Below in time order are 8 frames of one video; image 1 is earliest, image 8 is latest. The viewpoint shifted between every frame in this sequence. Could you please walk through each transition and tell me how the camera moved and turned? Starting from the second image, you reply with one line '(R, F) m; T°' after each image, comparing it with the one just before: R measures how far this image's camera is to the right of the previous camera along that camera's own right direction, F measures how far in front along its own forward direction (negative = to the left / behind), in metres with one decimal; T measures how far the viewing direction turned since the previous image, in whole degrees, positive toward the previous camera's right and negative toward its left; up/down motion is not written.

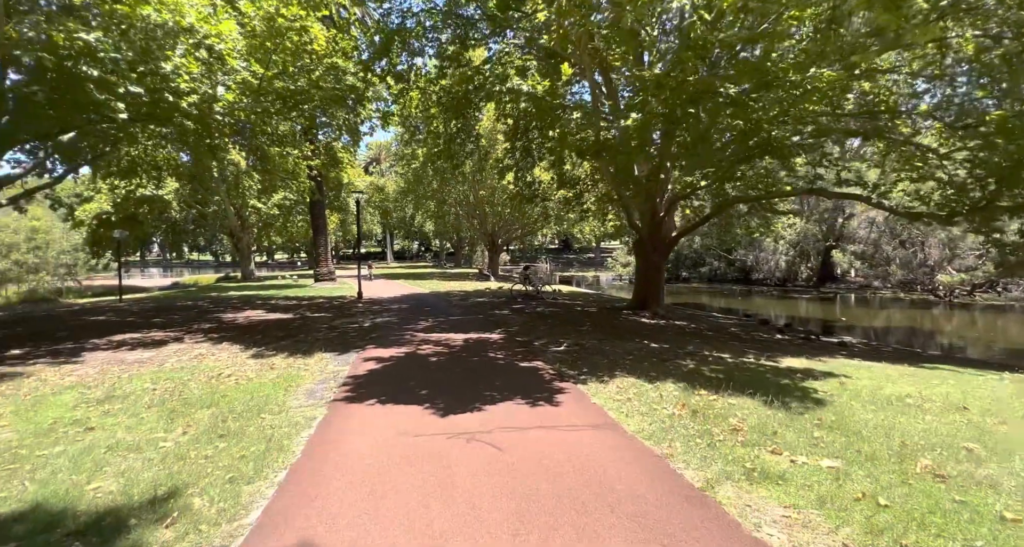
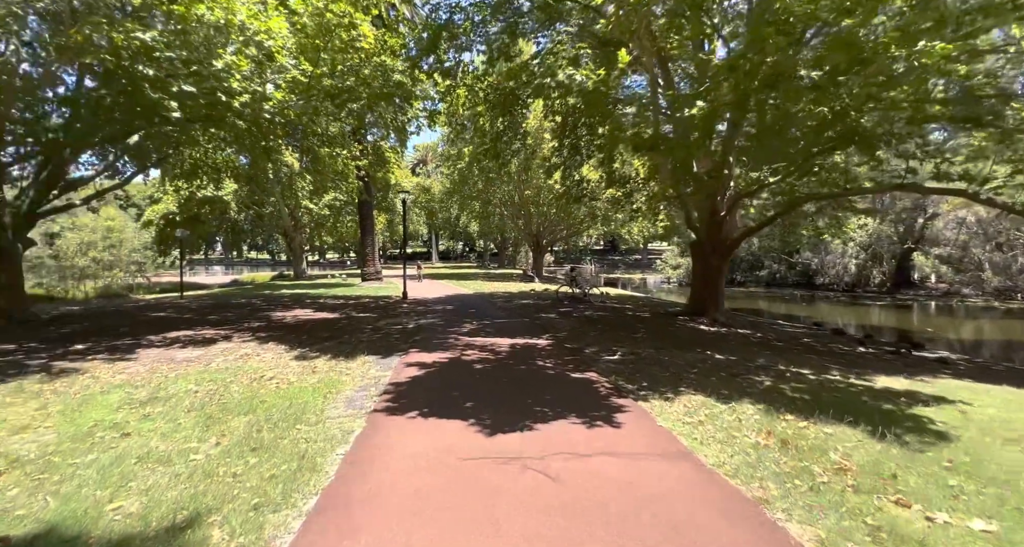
(-0.1, +0.5) m; -5°
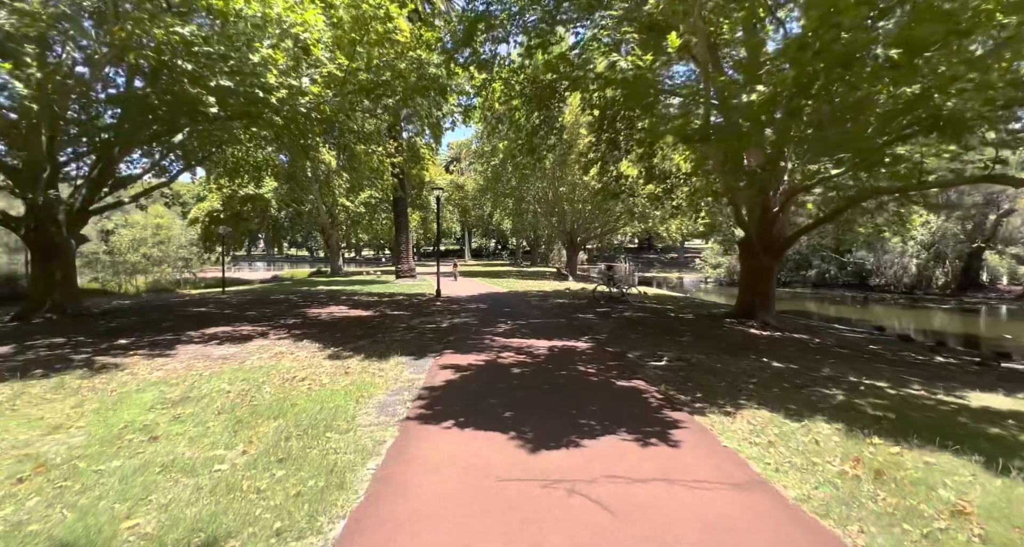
(-0.1, +0.4) m; -4°
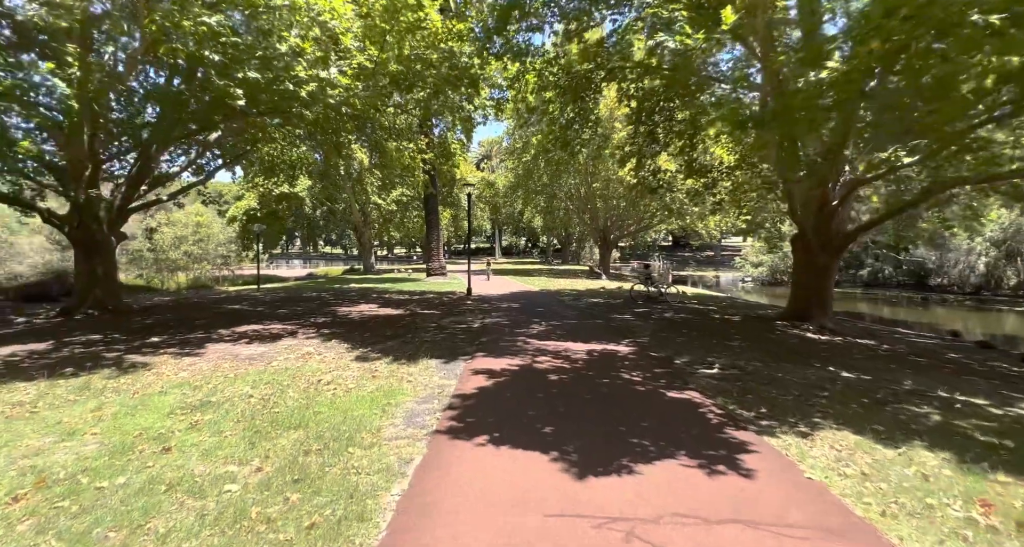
(-0.1, +0.5) m; -4°
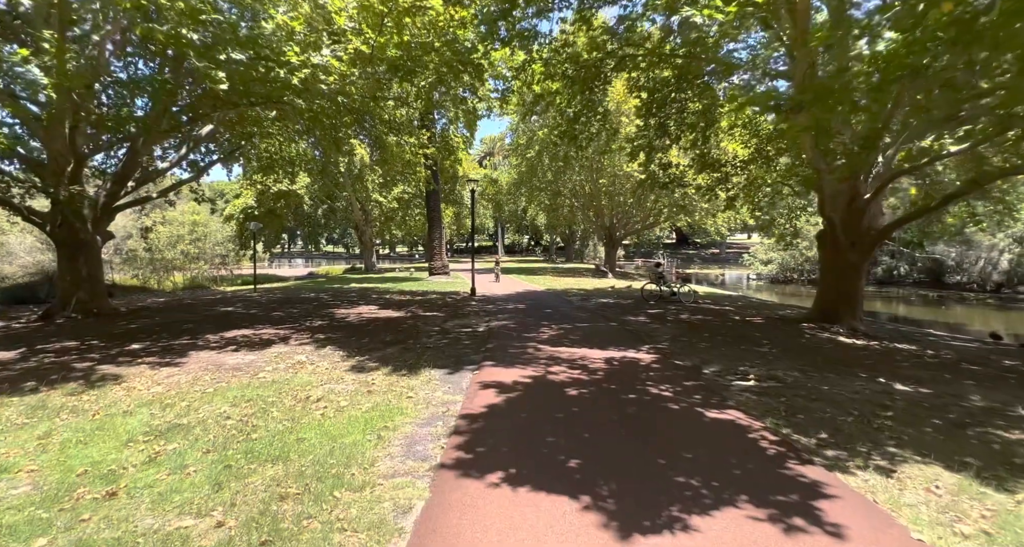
(-0.1, +0.7) m; 0°
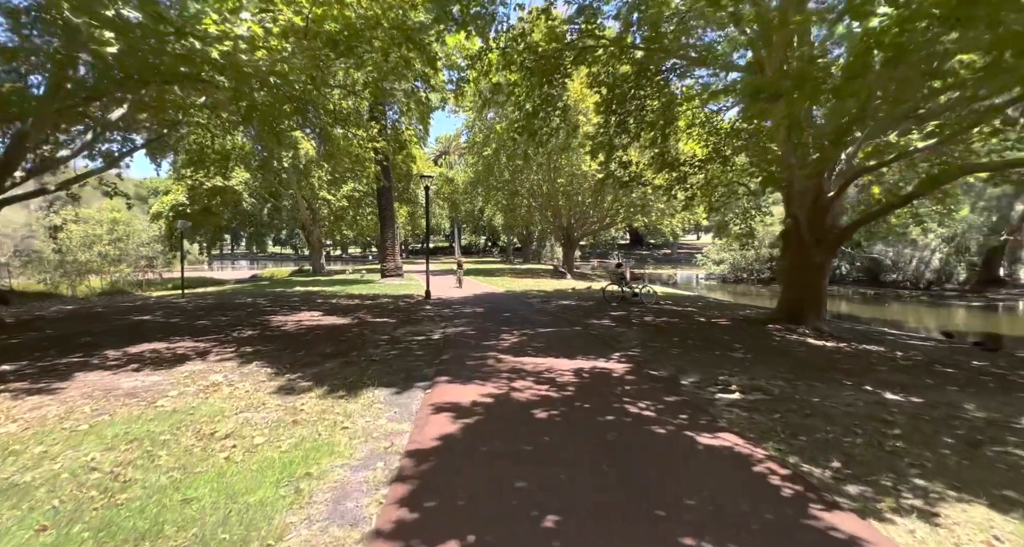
(0.0, +0.8) m; +5°
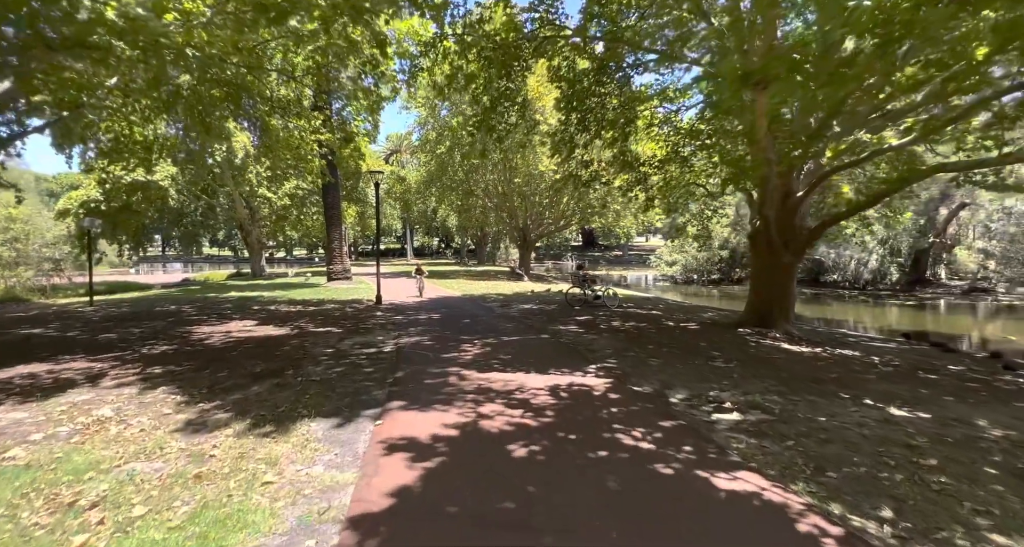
(-0.1, +0.9) m; +6°
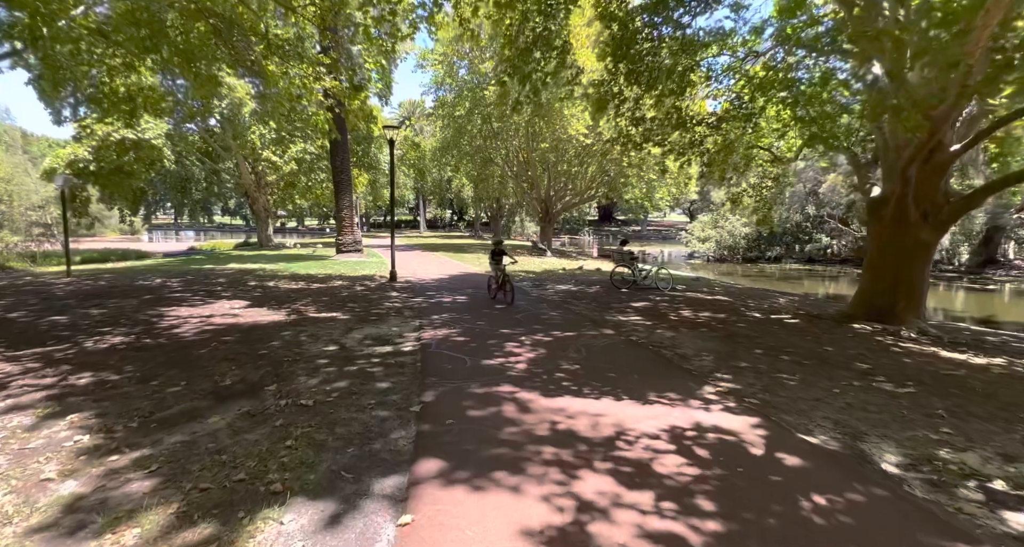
(-0.7, +2.2) m; -1°
